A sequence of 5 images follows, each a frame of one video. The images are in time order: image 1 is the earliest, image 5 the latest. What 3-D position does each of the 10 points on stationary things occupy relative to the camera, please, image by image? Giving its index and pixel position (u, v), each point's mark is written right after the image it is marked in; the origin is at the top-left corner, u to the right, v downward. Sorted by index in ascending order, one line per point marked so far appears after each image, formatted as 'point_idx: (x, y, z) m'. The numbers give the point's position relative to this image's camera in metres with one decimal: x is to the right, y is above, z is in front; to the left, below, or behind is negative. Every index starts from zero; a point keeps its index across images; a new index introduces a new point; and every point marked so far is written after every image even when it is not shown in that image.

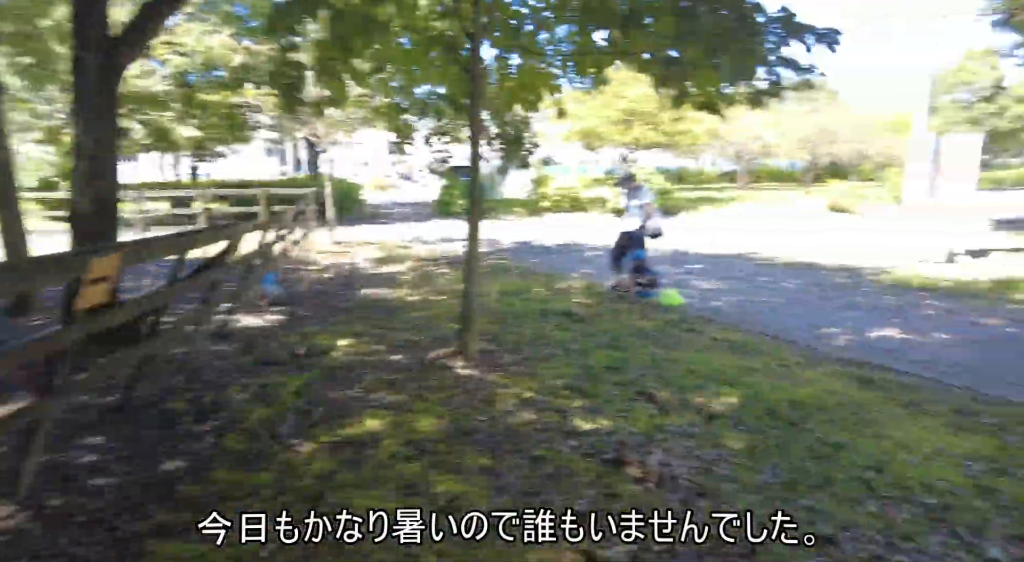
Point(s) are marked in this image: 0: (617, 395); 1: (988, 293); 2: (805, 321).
0: (+0.8, -0.9, +4.4) m
1: (+6.0, -0.1, +7.4) m
2: (+3.1, -0.4, +6.2) m
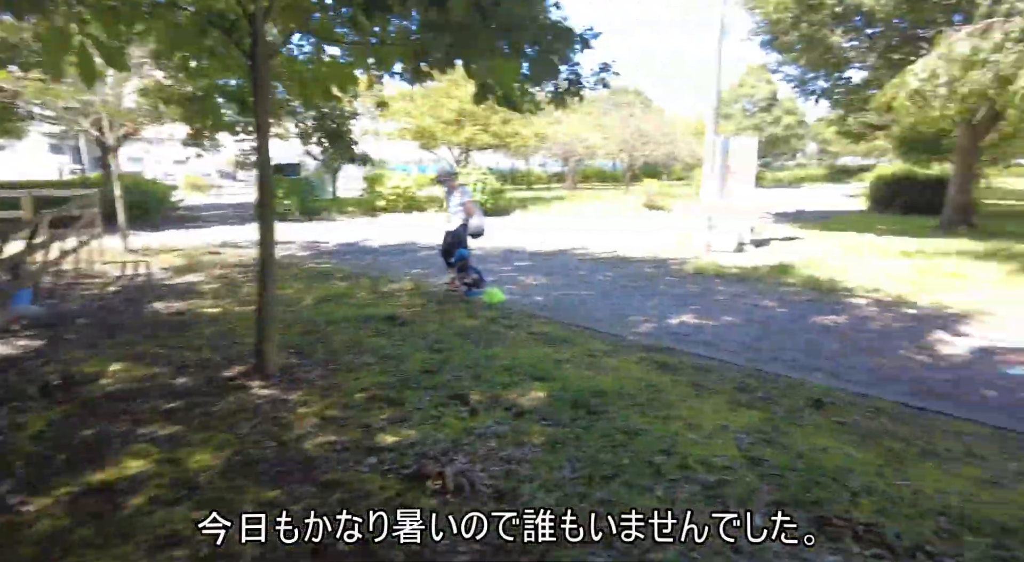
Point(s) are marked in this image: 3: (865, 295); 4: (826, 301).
0: (-0.6, -0.9, +4.2) m
1: (+3.6, 0.0, +8.4) m
2: (+1.1, -0.3, +6.5) m
3: (+4.2, -0.2, +7.0) m
4: (+3.6, -0.2, +6.8) m
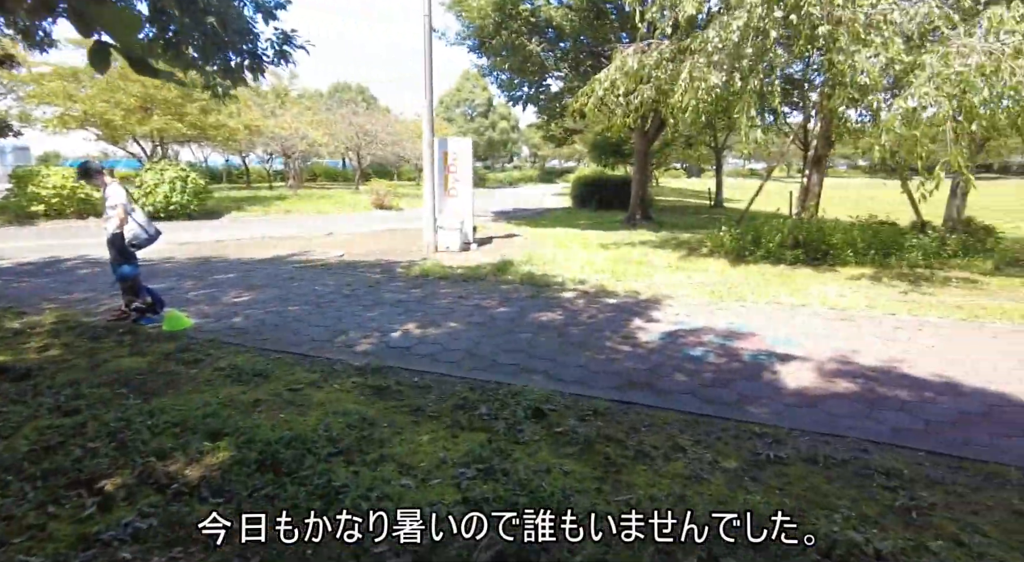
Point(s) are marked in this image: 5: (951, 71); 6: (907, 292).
0: (-2.4, -1.1, +2.9) m
1: (-0.3, +0.1, +8.4) m
2: (-1.8, -0.5, +5.7) m
3: (+0.8, -0.1, +7.4) m
4: (+0.4, -0.2, +7.0) m
5: (+5.0, +2.4, +6.6) m
6: (+4.8, -0.1, +7.1) m
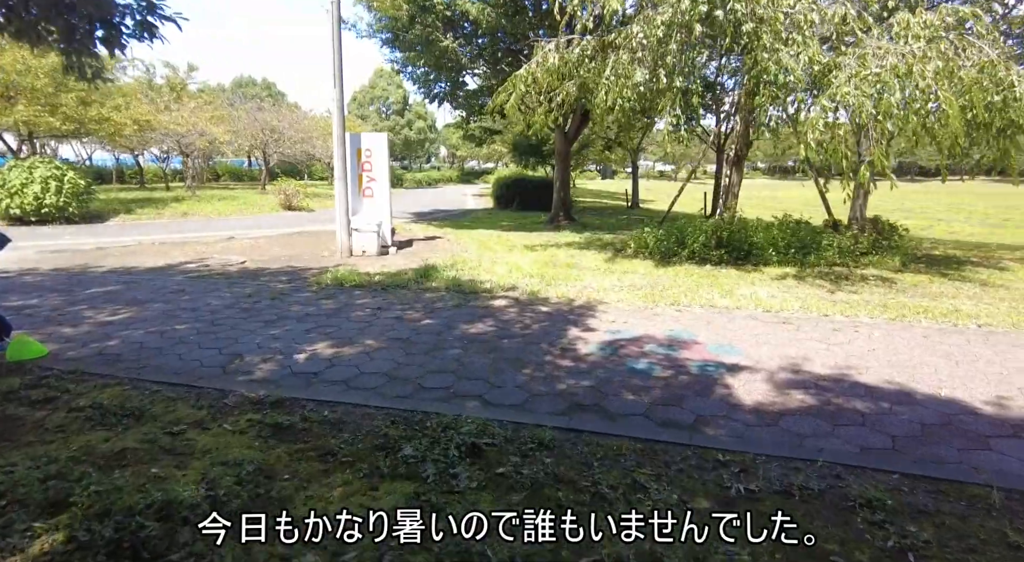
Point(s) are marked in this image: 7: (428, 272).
0: (-2.6, -1.2, +2.0) m
1: (-1.4, 0.0, +7.7) m
2: (-2.4, -0.6, +4.9) m
3: (-0.1, -0.2, +7.0) m
4: (-0.5, -0.3, +6.4) m
5: (+4.1, +2.4, +6.7) m
6: (+3.9, -0.1, +7.2) m
7: (-1.2, +0.1, +8.5) m
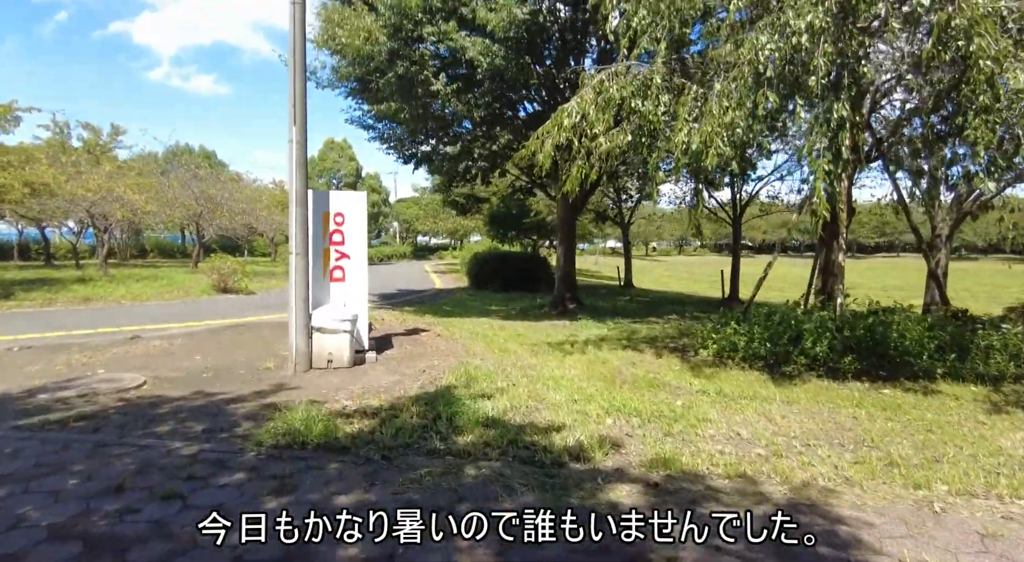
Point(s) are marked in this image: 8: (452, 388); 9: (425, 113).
0: (-1.3, -1.6, -1.5) m
1: (-0.6, -1.2, +4.4) m
2: (-1.4, -1.4, +1.4) m
3: (+0.7, -1.2, +3.7) m
4: (+0.4, -1.2, +3.1) m
5: (+4.8, +1.4, +4.2) m
6: (+4.7, -1.2, +4.3) m
7: (-0.6, -1.1, +5.1) m
8: (-0.6, -1.1, +6.0) m
9: (-1.7, +3.4, +11.8) m
